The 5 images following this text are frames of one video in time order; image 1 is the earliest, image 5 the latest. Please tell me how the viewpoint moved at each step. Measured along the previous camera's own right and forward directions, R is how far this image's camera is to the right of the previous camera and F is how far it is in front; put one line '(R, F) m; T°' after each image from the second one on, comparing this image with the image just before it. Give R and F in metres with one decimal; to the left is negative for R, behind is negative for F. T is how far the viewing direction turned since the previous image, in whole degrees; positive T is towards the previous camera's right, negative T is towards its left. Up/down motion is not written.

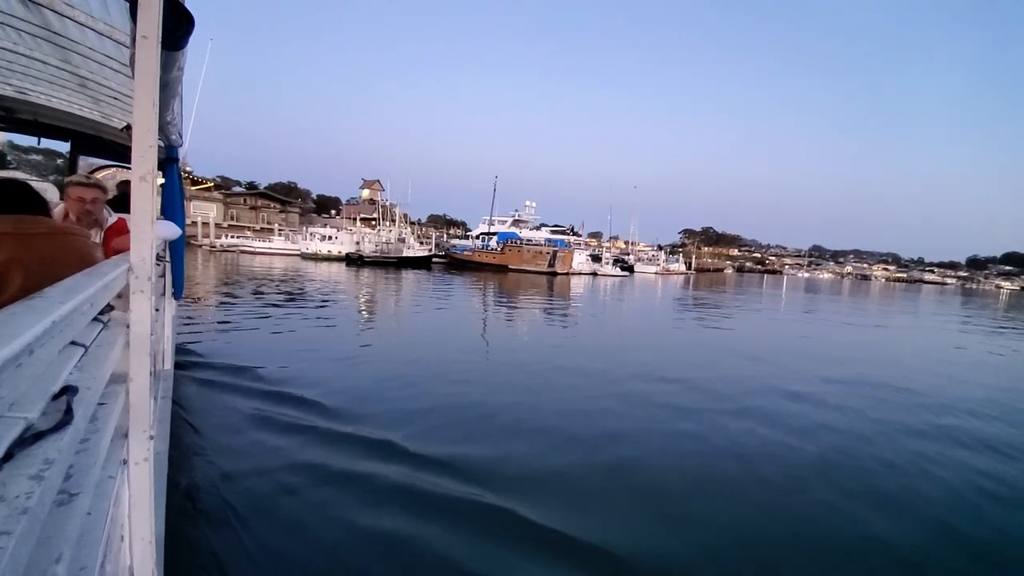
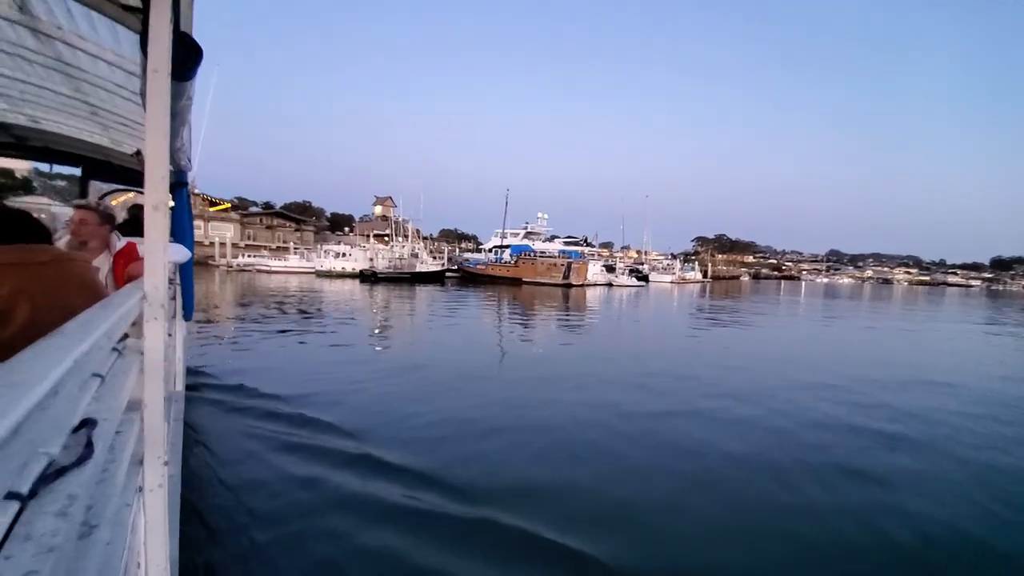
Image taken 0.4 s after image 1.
(0.0, 0.0) m; -1°
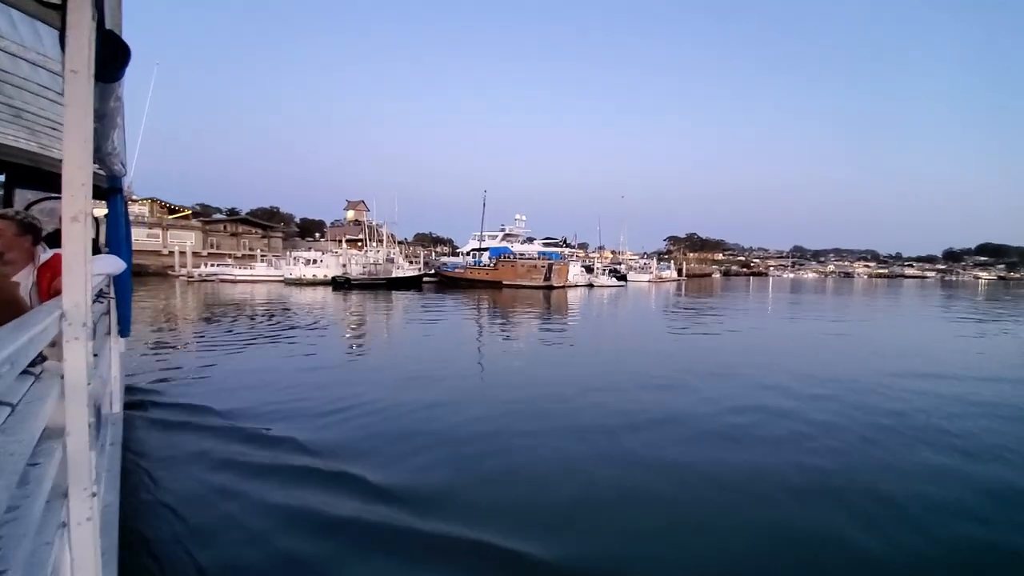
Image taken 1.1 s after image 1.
(-0.2, +0.4) m; +3°
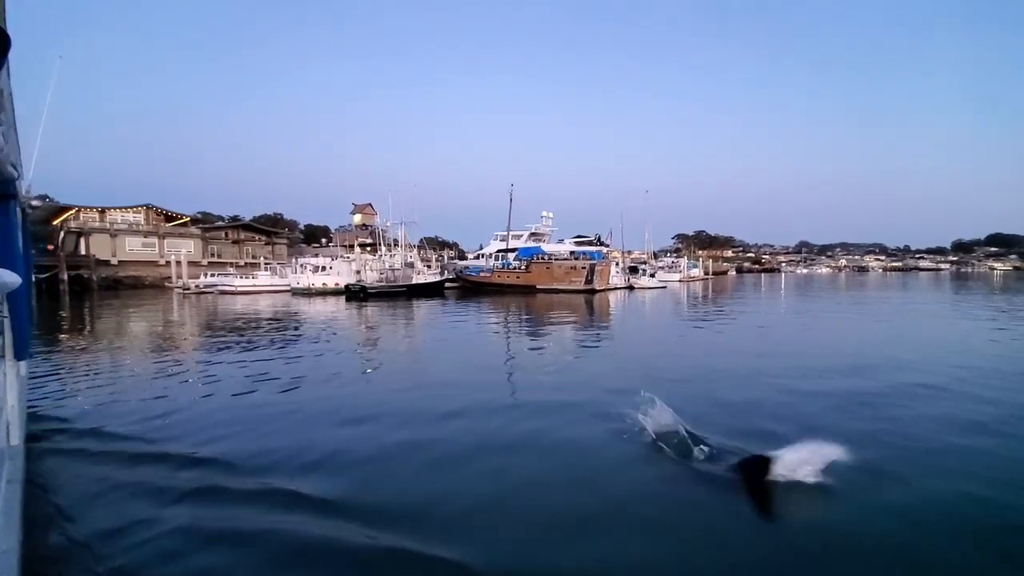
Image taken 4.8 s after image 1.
(-0.6, +1.4) m; 0°
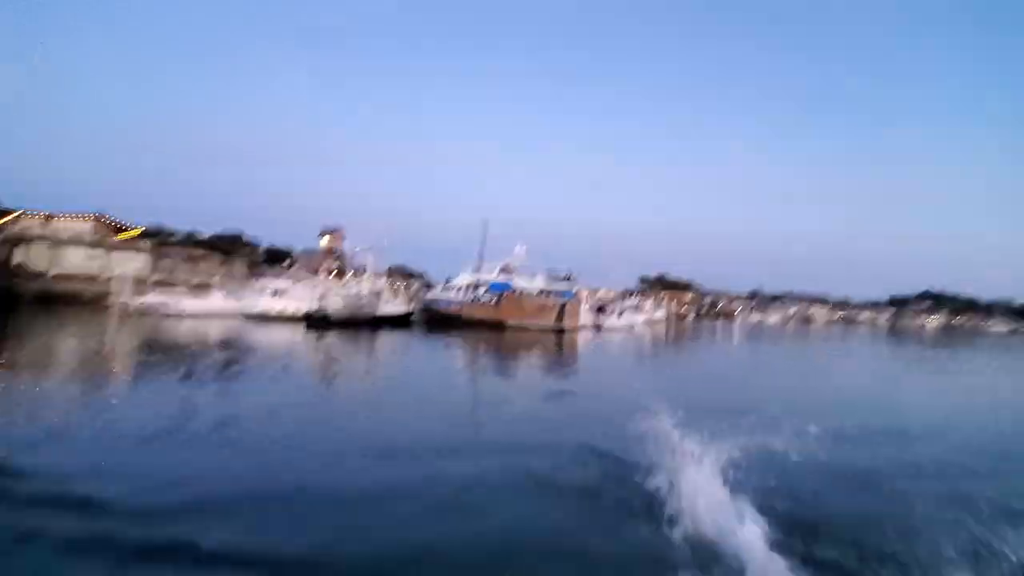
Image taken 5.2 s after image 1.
(-0.2, +0.3) m; +4°
